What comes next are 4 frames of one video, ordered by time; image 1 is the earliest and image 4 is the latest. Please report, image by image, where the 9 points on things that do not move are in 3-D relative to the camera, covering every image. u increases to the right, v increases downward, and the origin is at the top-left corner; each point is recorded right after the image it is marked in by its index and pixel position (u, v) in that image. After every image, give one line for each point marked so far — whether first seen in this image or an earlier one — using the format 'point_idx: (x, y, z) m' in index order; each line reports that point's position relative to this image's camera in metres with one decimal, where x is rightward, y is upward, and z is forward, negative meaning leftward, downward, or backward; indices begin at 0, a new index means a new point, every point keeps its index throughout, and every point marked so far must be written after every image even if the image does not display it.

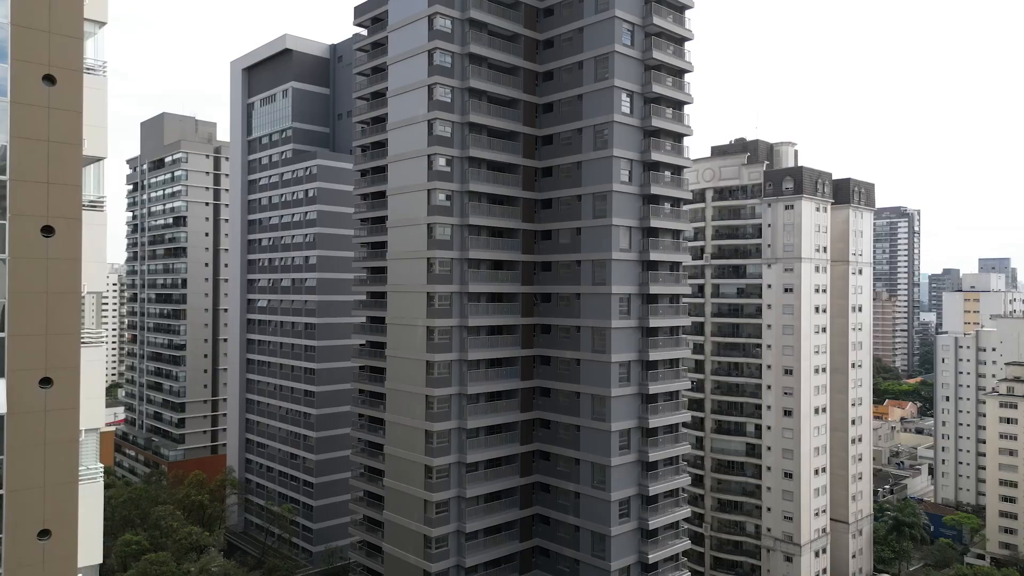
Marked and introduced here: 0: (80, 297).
0: (-11.3, -0.2, +17.0) m
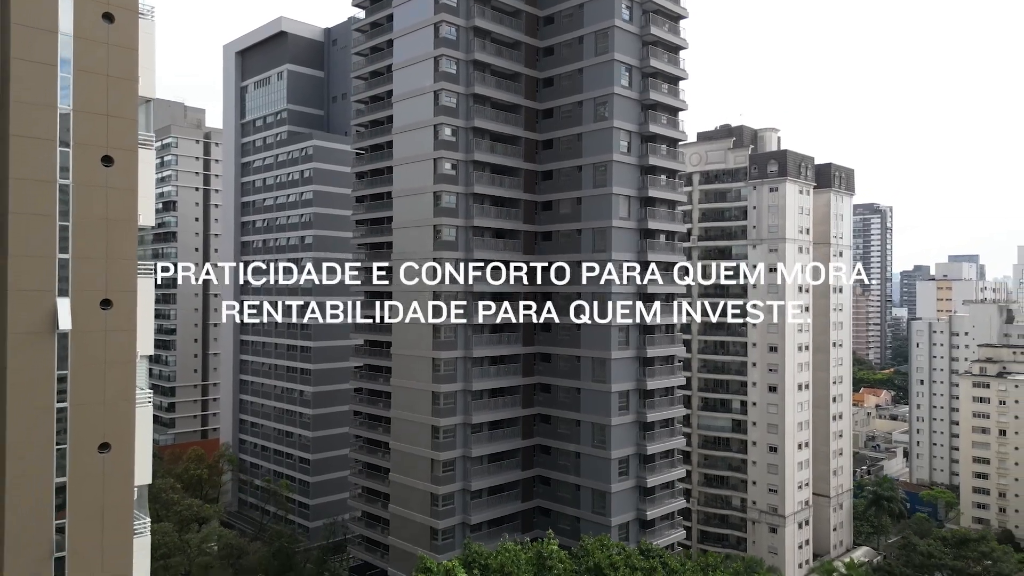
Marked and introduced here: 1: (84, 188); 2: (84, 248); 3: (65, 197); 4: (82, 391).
0: (-10.4, +1.8, +18.0) m
1: (-11.4, +2.7, +17.2) m
2: (-11.3, +1.1, +17.2) m
3: (-11.6, +2.5, +17.0) m
4: (-11.4, -2.7, +17.2) m
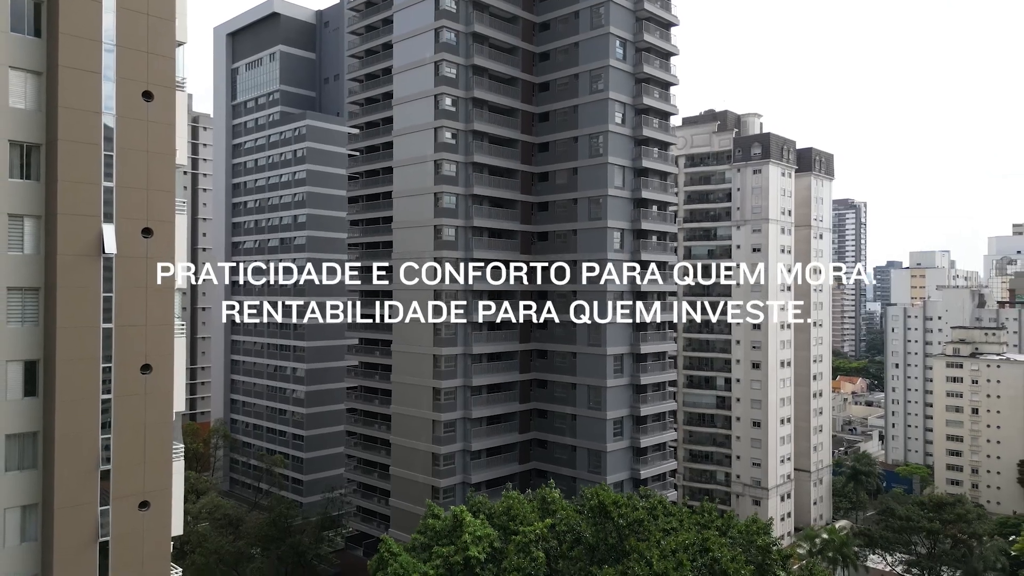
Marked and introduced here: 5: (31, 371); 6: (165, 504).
0: (-9.8, +3.8, +18.9) m
1: (-10.8, +4.6, +18.1) m
2: (-10.8, +3.1, +18.1) m
3: (-11.0, +4.5, +17.9) m
4: (-10.8, -0.7, +18.1) m
5: (-13.2, -2.2, +17.8) m
6: (-10.2, -6.3, +19.2) m
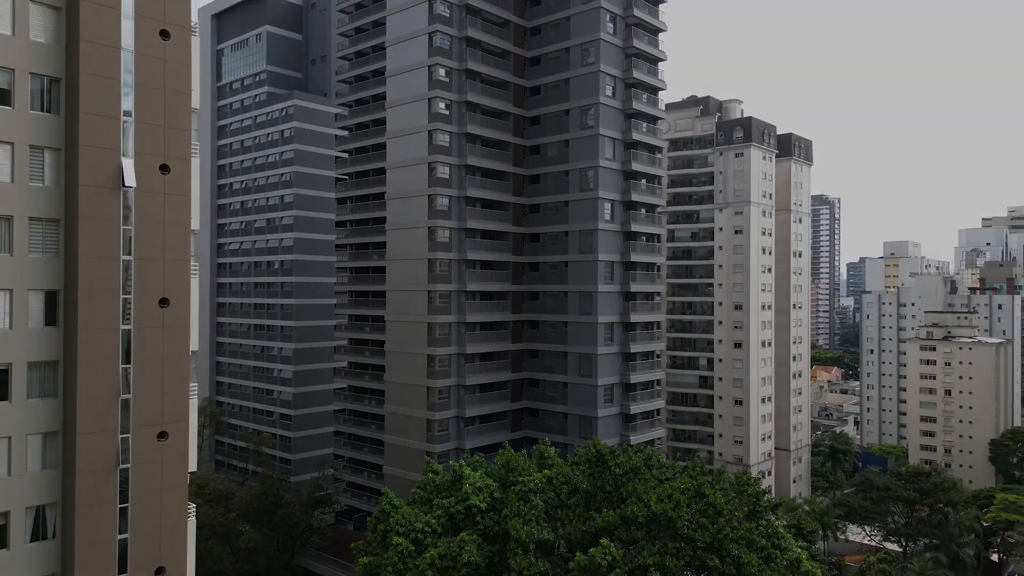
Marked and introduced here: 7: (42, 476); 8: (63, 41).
0: (-9.6, +5.6, +19.3) m
1: (-10.5, +6.5, +18.5) m
2: (-10.5, +5.0, +18.5) m
3: (-10.7, +6.3, +18.2) m
4: (-10.5, +1.2, +18.5) m
5: (-12.9, -0.4, +18.1) m
6: (-10.0, -4.5, +19.7) m
7: (-12.9, -5.2, +17.9) m
8: (-12.6, +7.0, +18.3) m
